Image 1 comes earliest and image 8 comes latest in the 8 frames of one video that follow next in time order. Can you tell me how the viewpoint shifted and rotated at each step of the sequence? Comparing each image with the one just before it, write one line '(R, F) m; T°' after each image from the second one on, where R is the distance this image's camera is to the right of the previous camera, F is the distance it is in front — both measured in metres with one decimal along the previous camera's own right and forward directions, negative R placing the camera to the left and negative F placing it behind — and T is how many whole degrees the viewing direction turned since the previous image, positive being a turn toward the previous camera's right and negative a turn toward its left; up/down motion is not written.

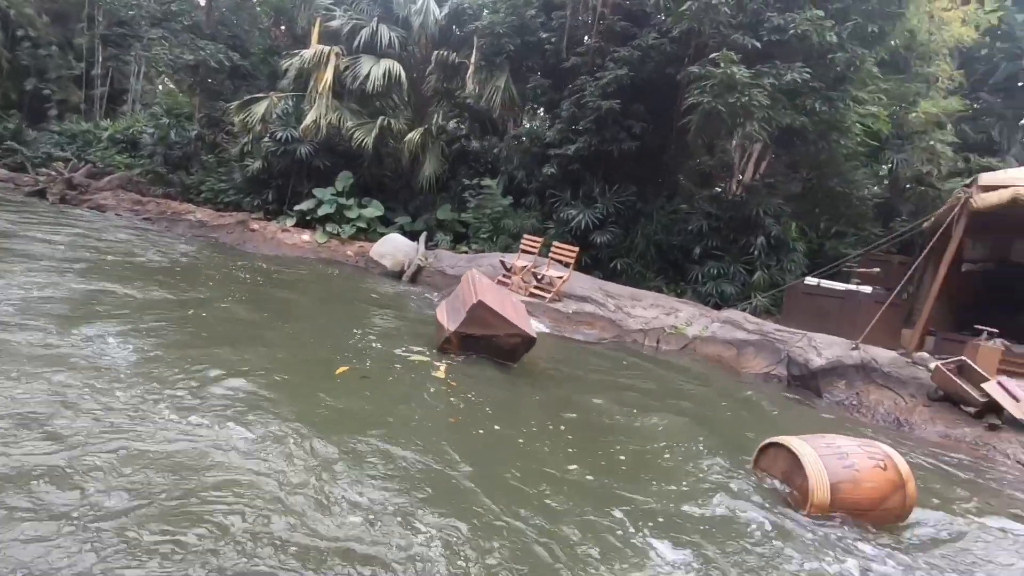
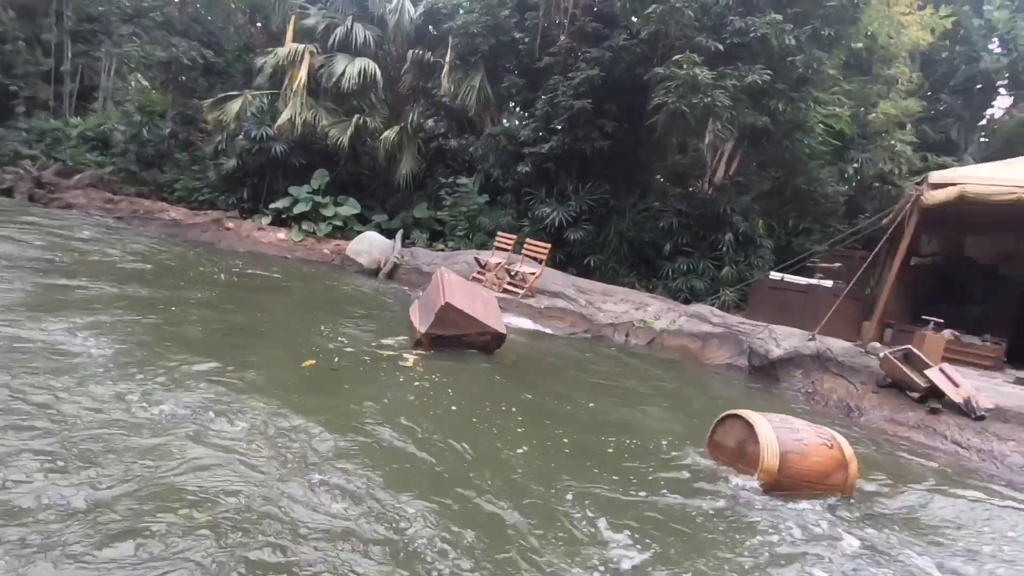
(+0.2, -0.2) m; +2°
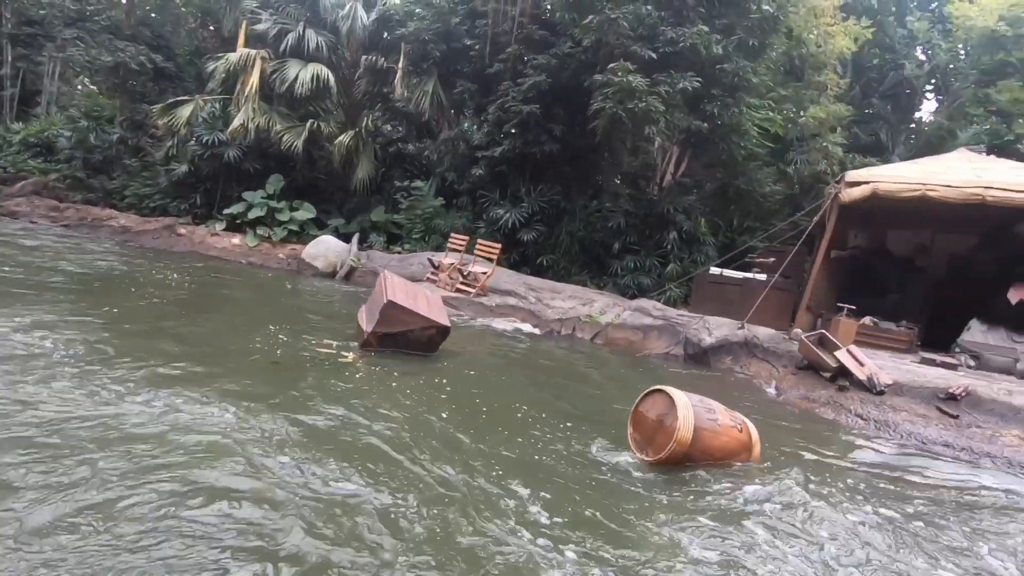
(+0.3, -0.3) m; +3°
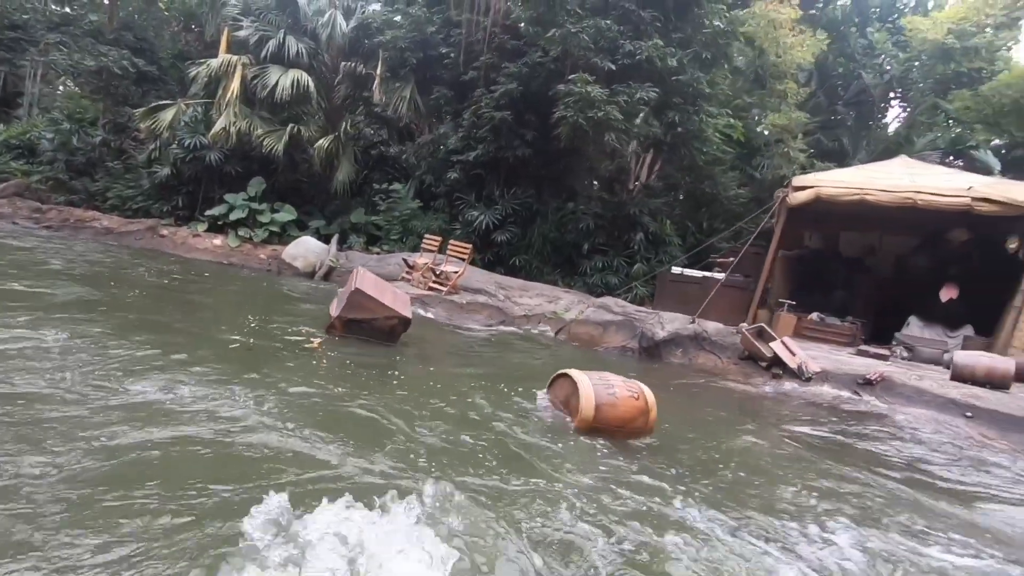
(+0.3, -0.5) m; +1°
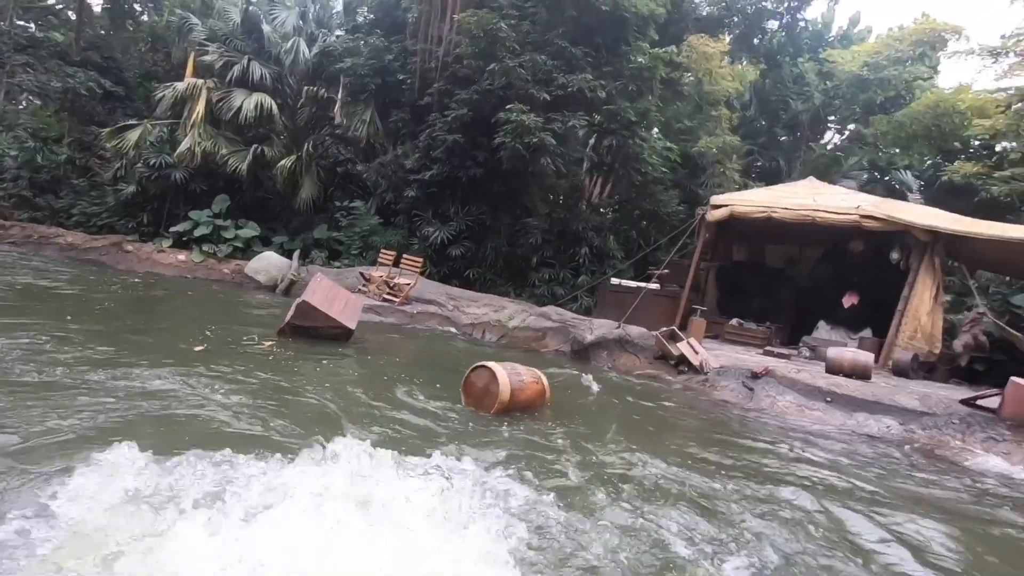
(+0.5, -0.8) m; +3°
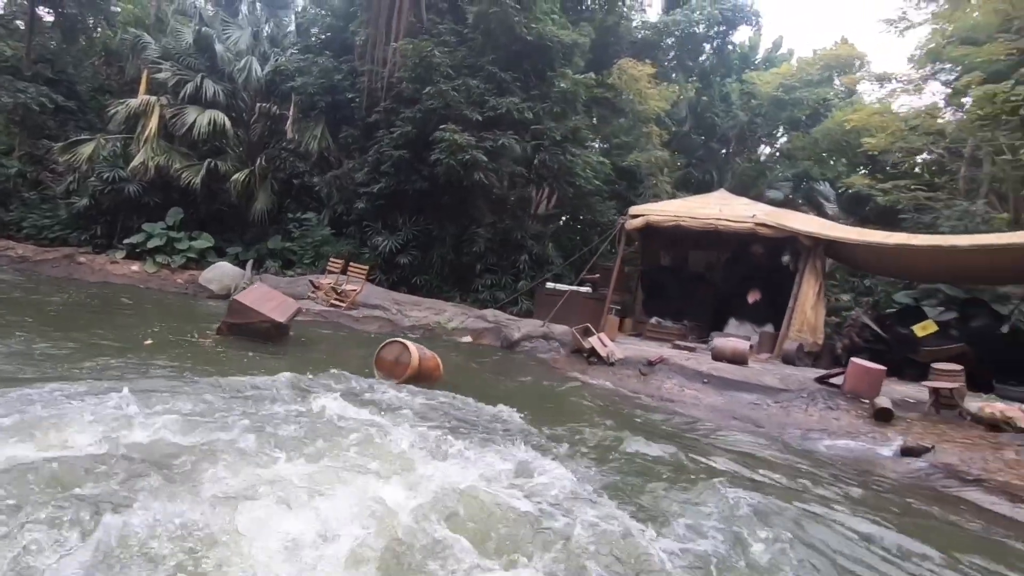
(+0.6, -0.9) m; +3°
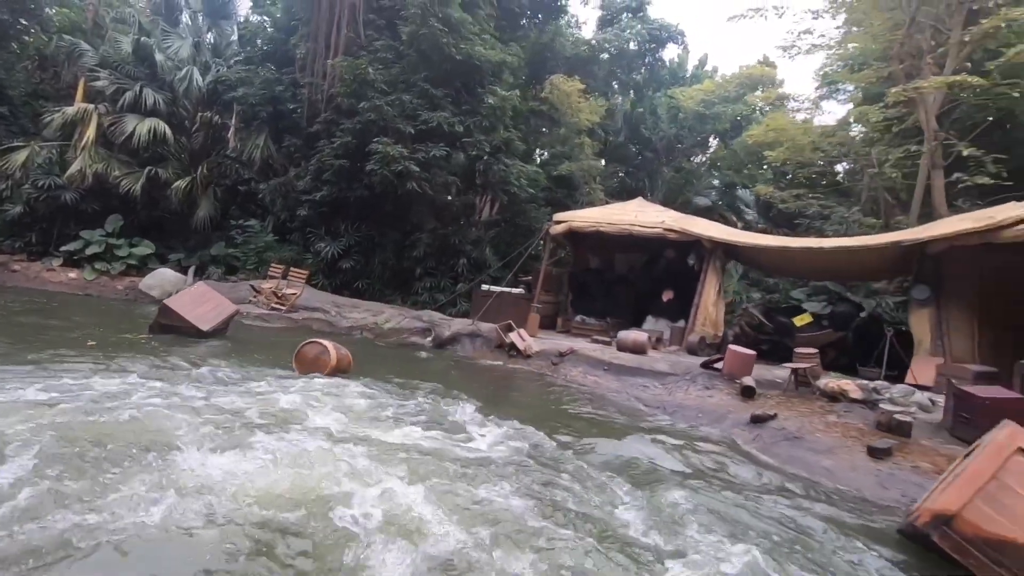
(+0.6, -0.8) m; +4°
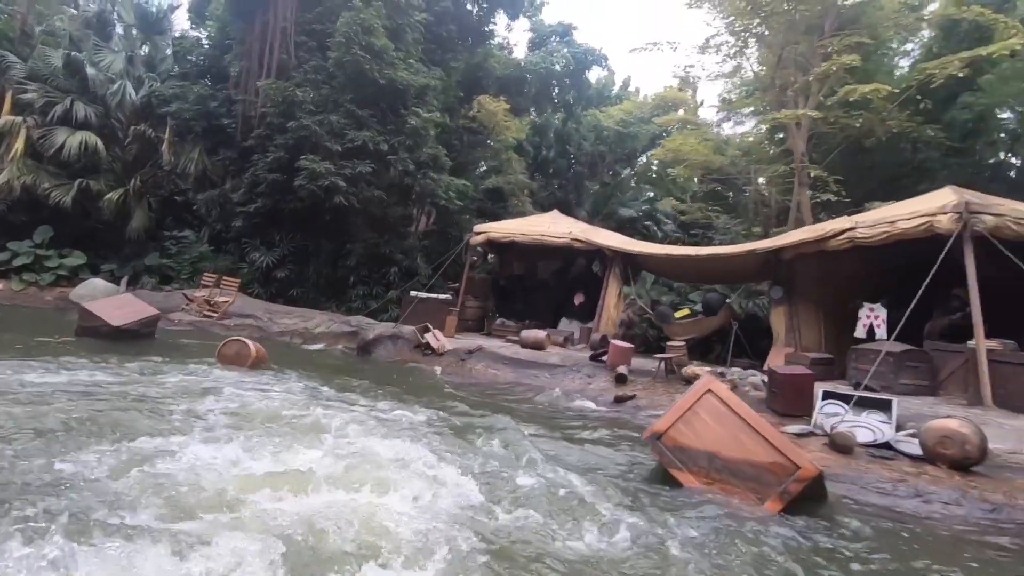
(+0.8, -1.1) m; +5°
